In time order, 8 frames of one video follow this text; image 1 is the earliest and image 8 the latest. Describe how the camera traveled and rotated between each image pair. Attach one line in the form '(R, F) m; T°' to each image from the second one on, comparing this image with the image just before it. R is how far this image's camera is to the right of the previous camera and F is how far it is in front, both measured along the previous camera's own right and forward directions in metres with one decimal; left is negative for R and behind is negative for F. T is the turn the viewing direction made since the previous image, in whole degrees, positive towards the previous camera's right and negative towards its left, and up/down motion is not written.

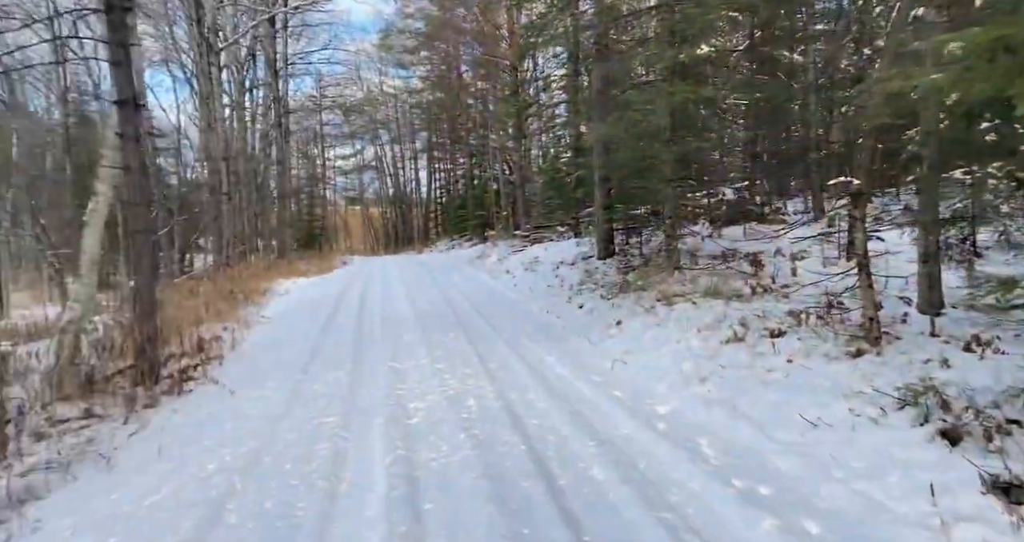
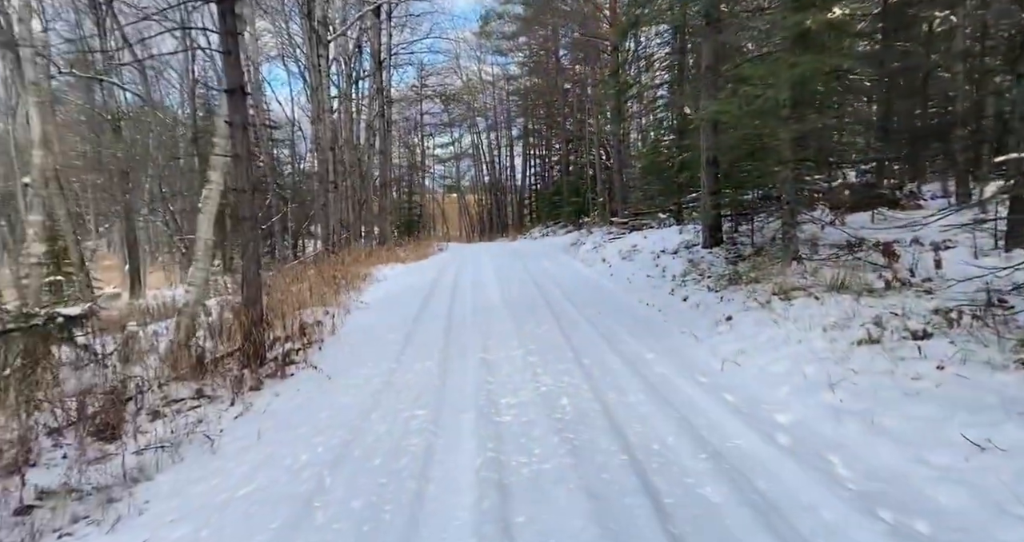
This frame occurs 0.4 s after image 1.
(-0.1, +0.3) m; -9°
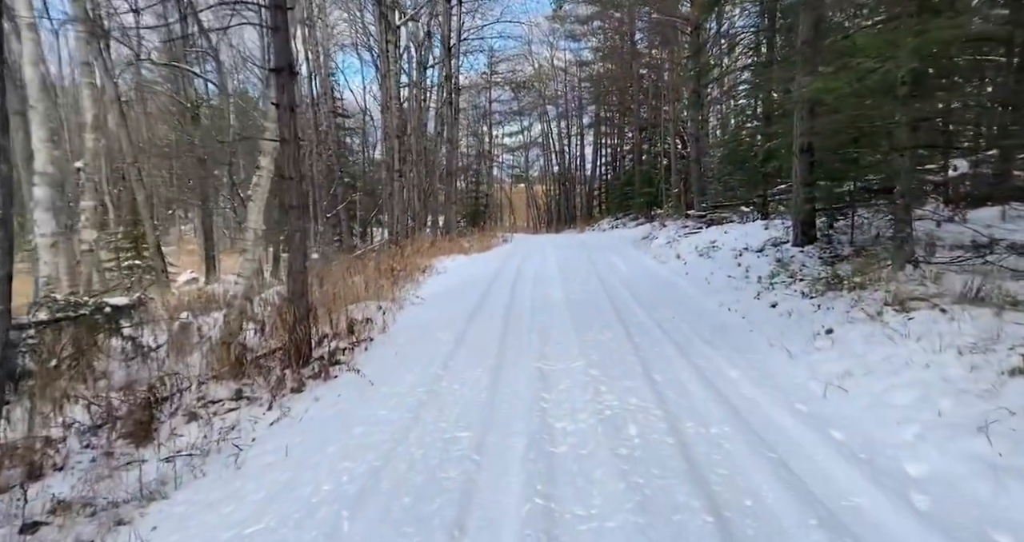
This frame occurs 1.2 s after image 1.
(0.0, +0.7) m; -6°
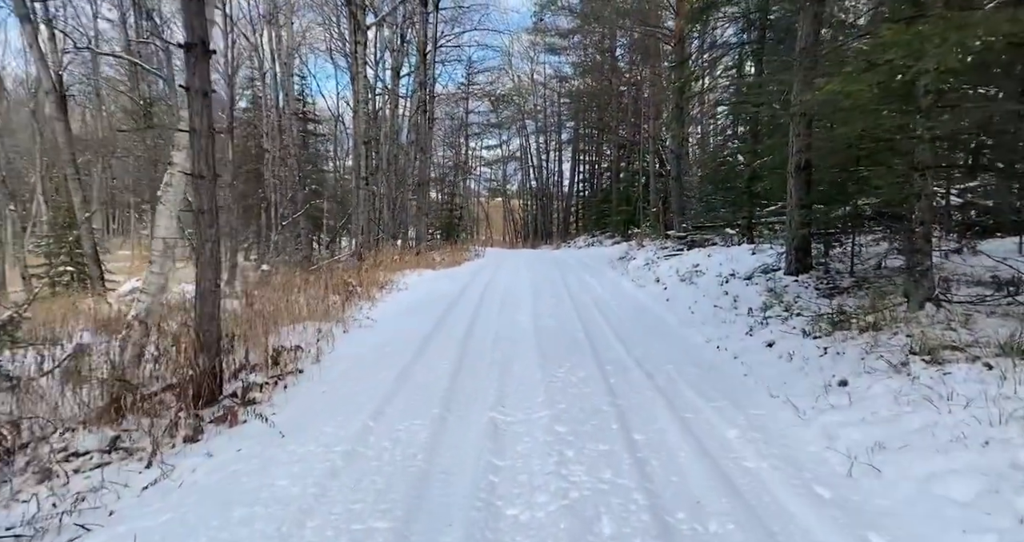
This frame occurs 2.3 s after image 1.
(+0.2, +1.0) m; +2°
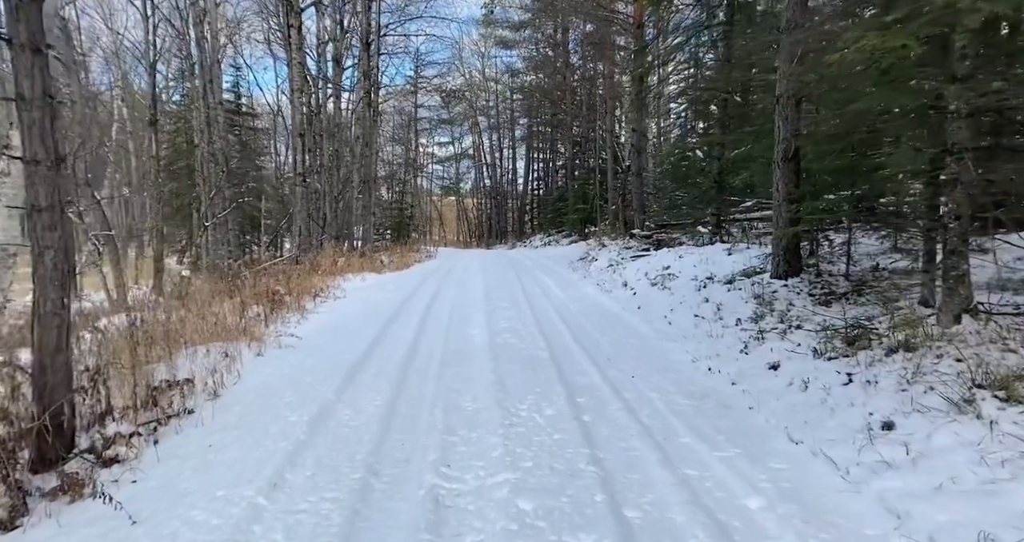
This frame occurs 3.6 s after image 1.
(+0.1, +1.2) m; +4°
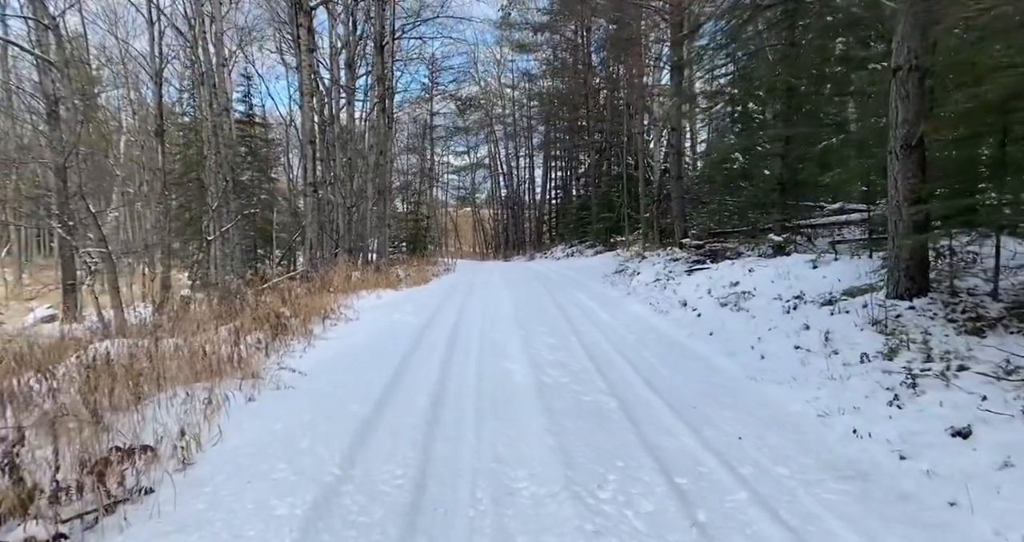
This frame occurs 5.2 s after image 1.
(-0.3, +1.4) m; -1°
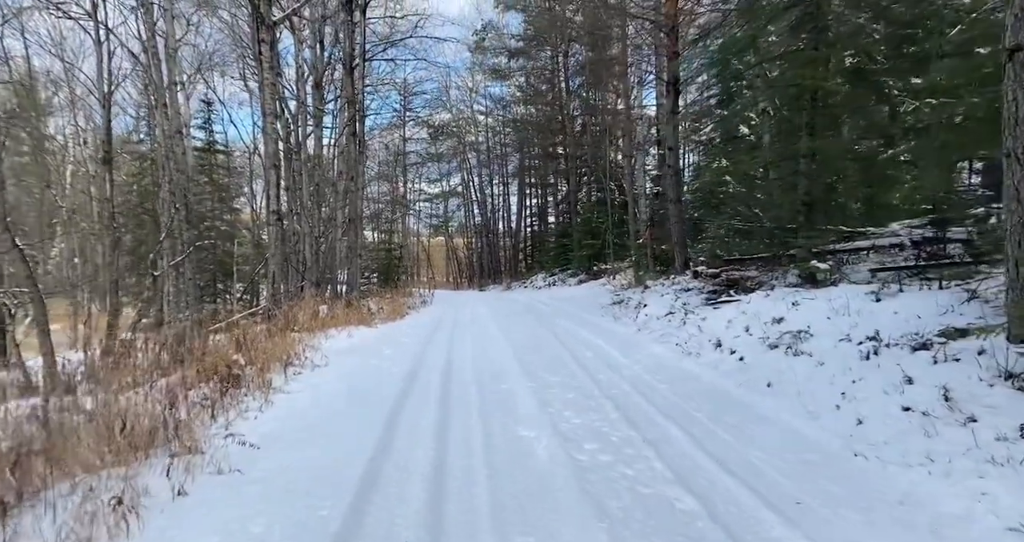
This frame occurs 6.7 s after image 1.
(-0.3, +1.4) m; +3°
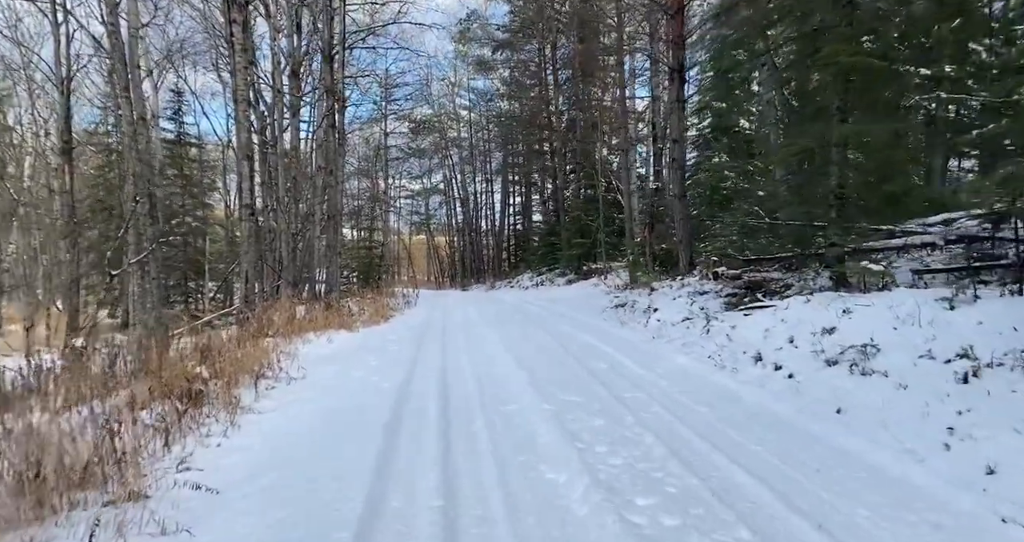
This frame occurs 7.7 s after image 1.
(-0.3, +1.0) m; +2°
